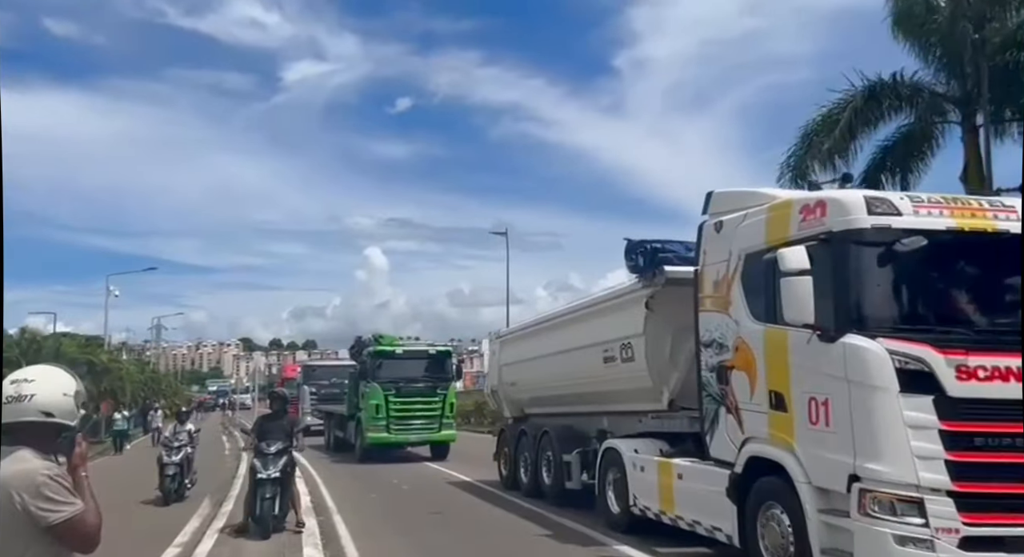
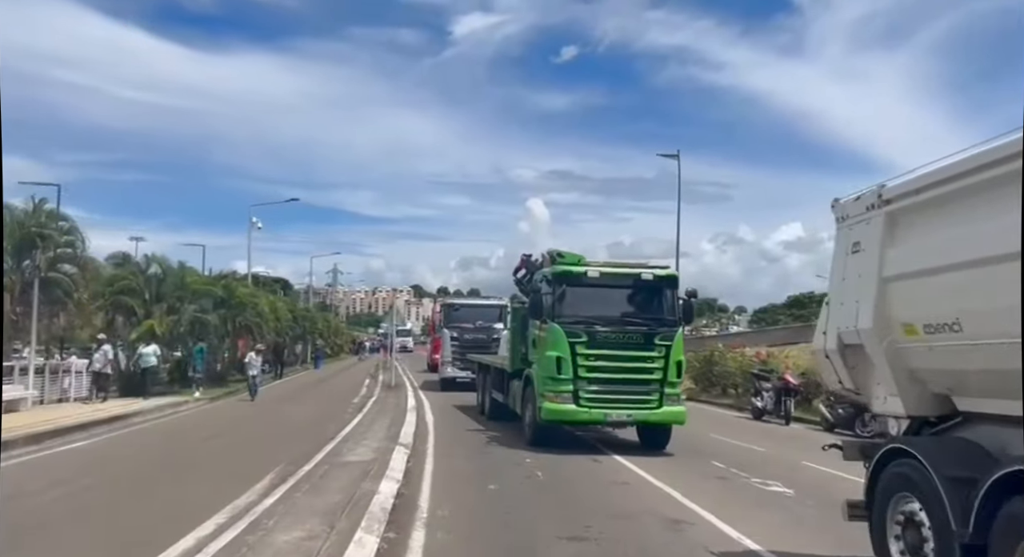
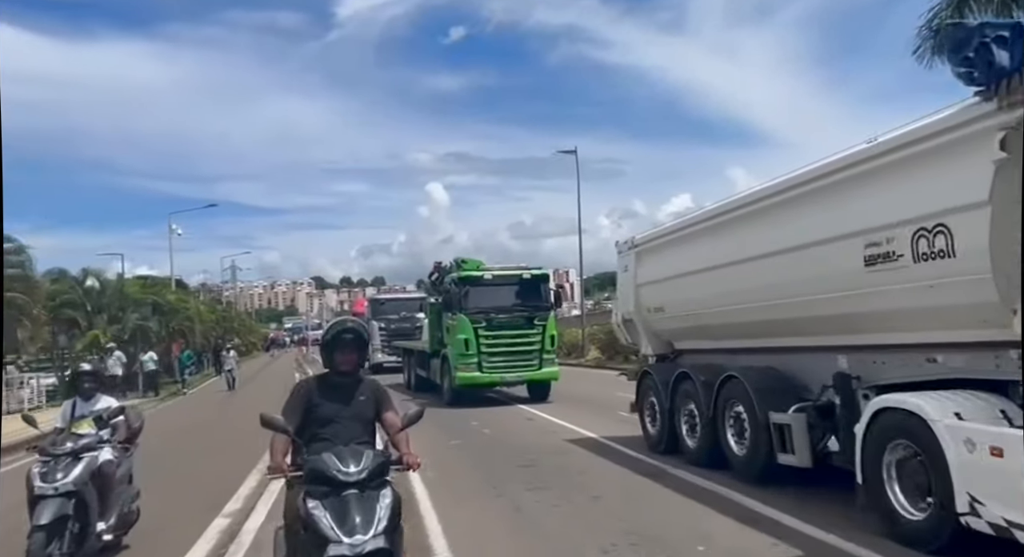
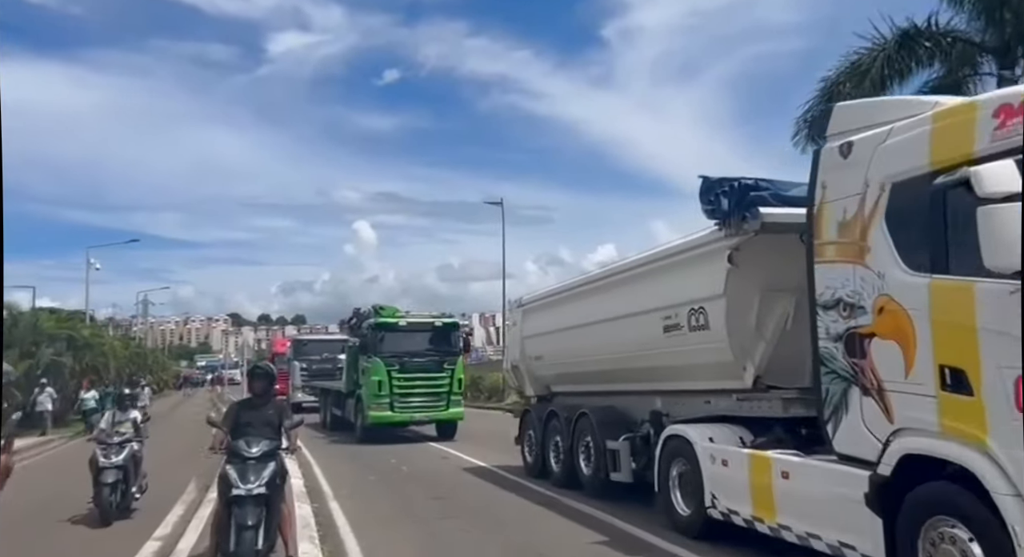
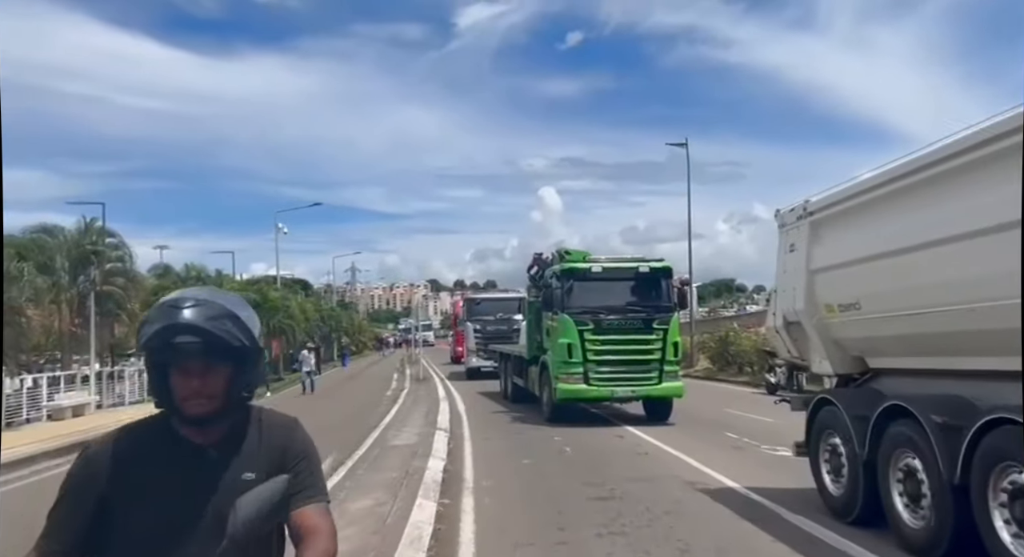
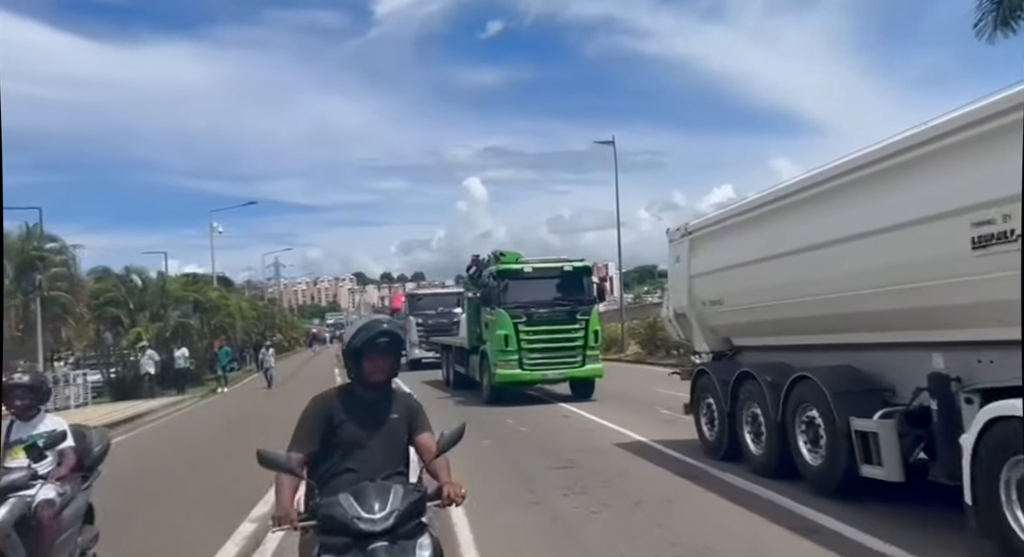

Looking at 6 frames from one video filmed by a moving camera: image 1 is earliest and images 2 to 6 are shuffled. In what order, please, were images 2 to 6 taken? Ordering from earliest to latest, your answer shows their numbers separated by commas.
4, 3, 6, 5, 2
